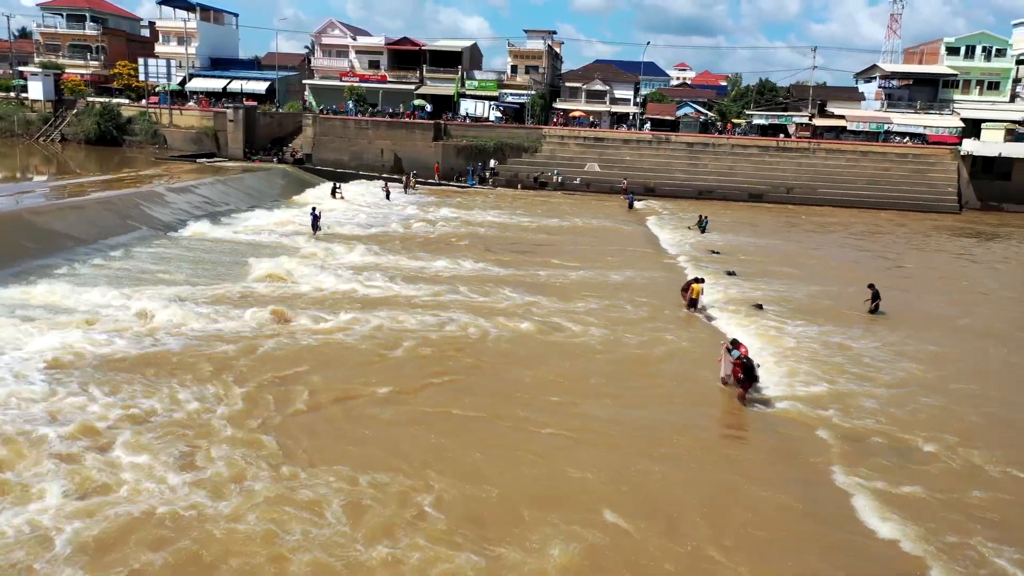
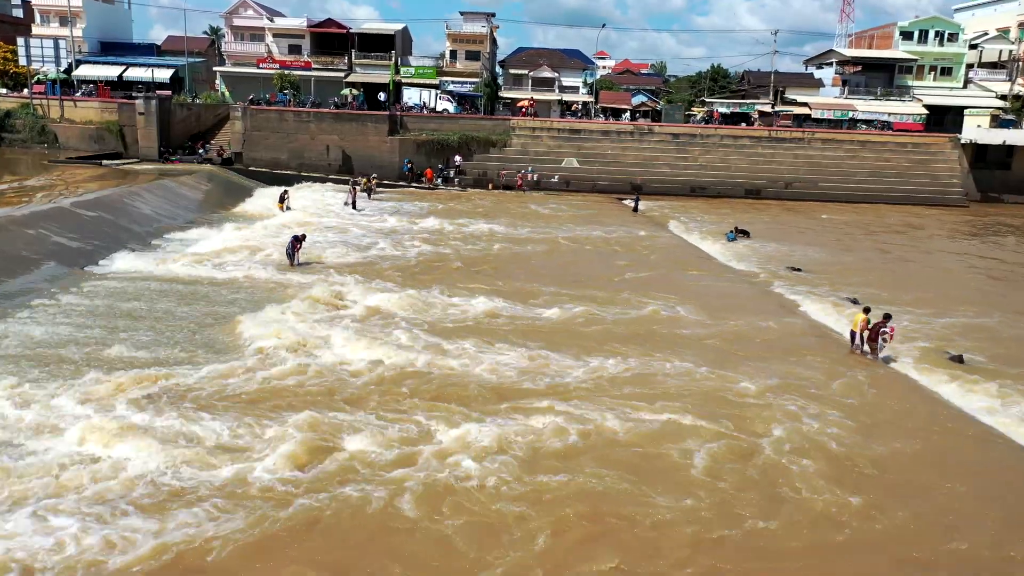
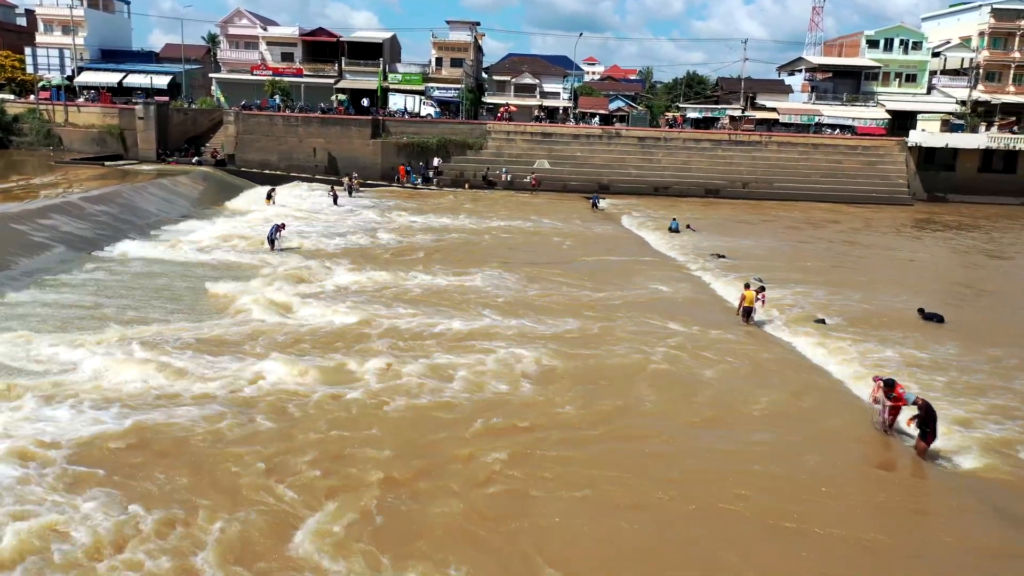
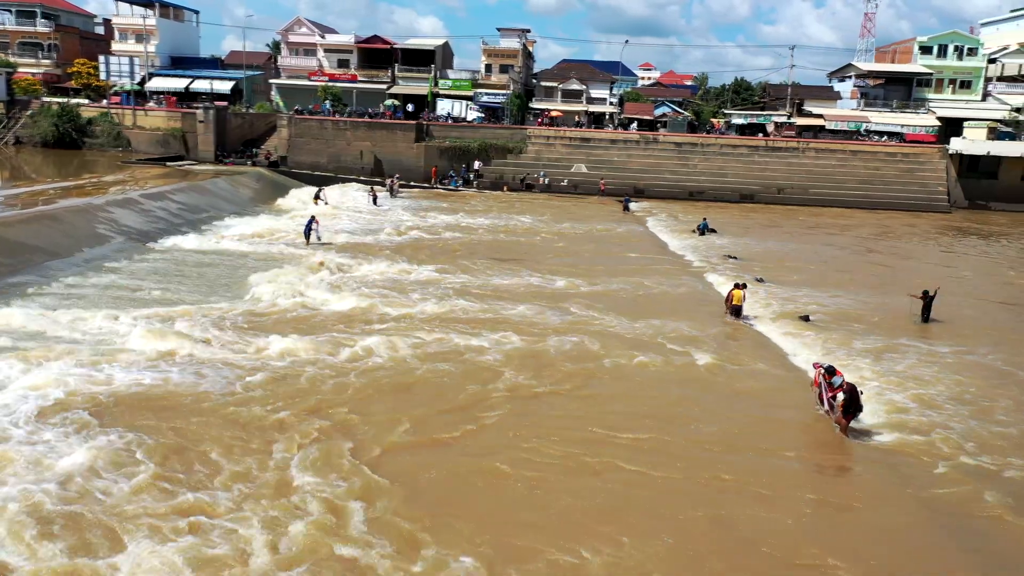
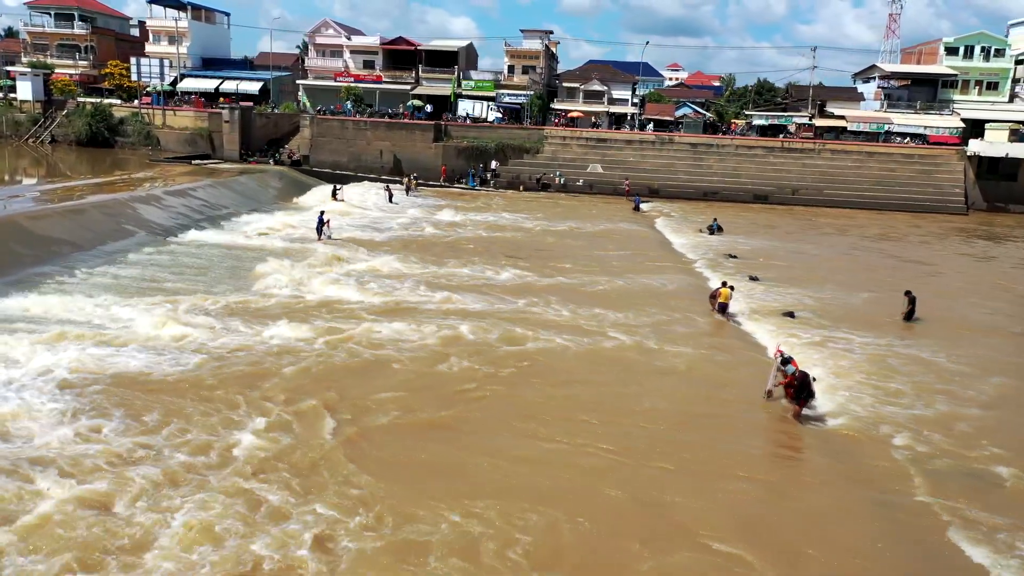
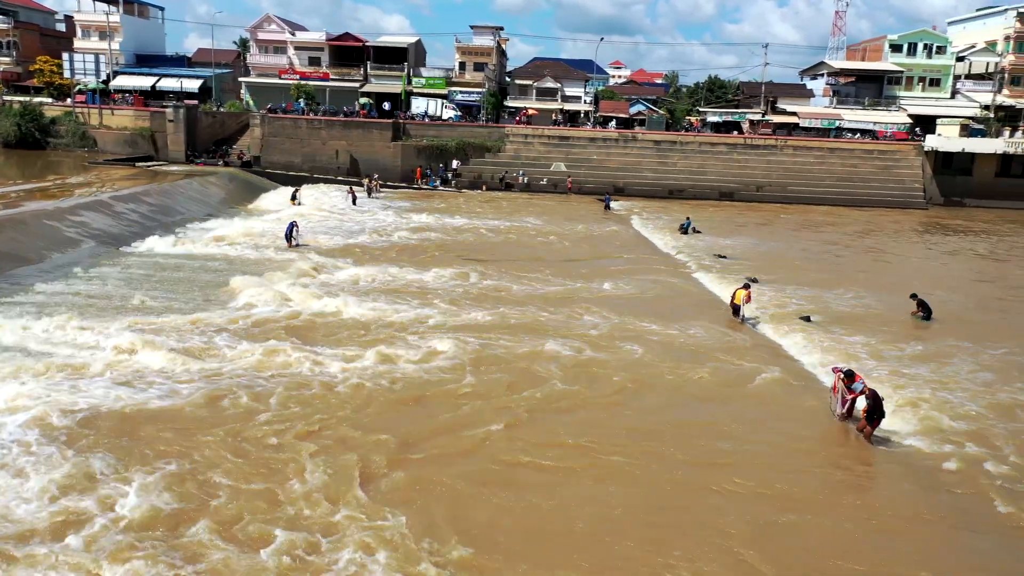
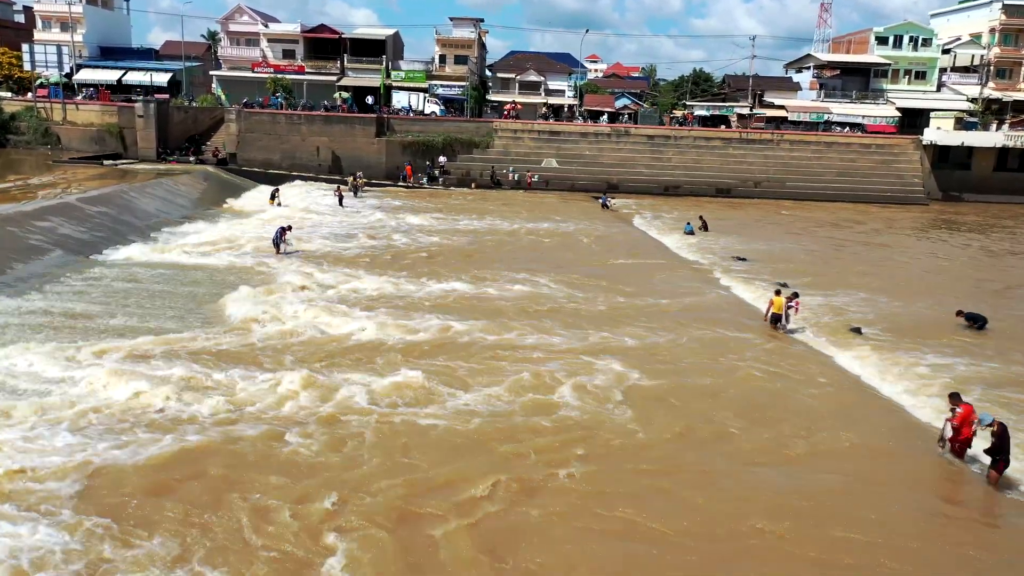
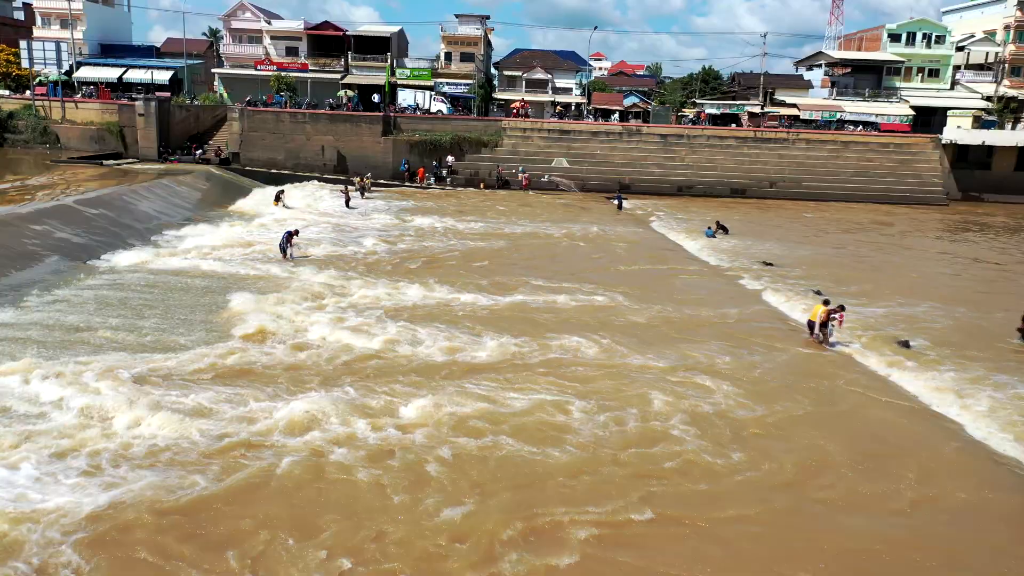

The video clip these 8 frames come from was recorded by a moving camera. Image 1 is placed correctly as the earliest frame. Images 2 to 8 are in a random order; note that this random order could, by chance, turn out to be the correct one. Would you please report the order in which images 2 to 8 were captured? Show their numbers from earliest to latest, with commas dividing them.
5, 4, 6, 3, 7, 8, 2
